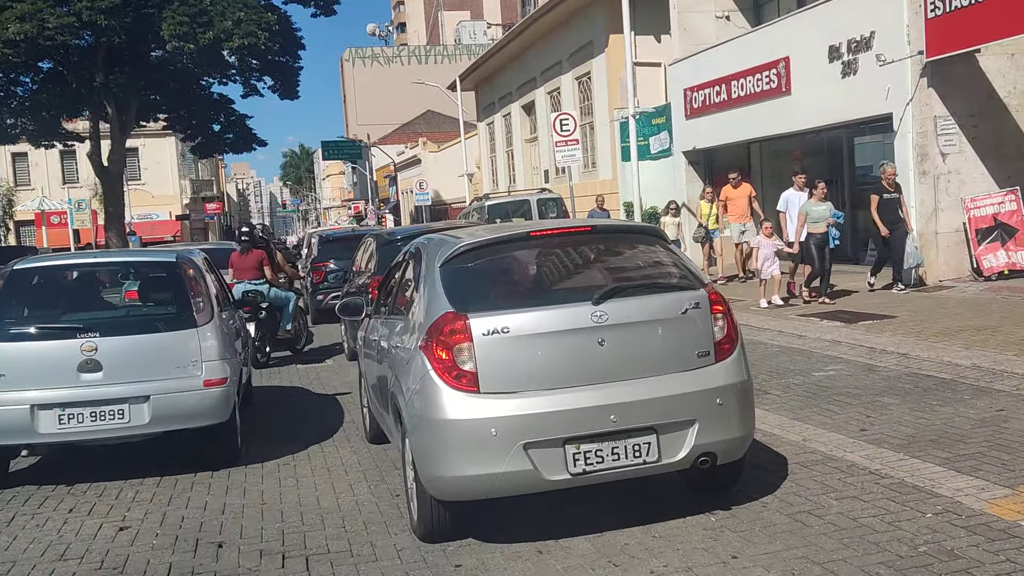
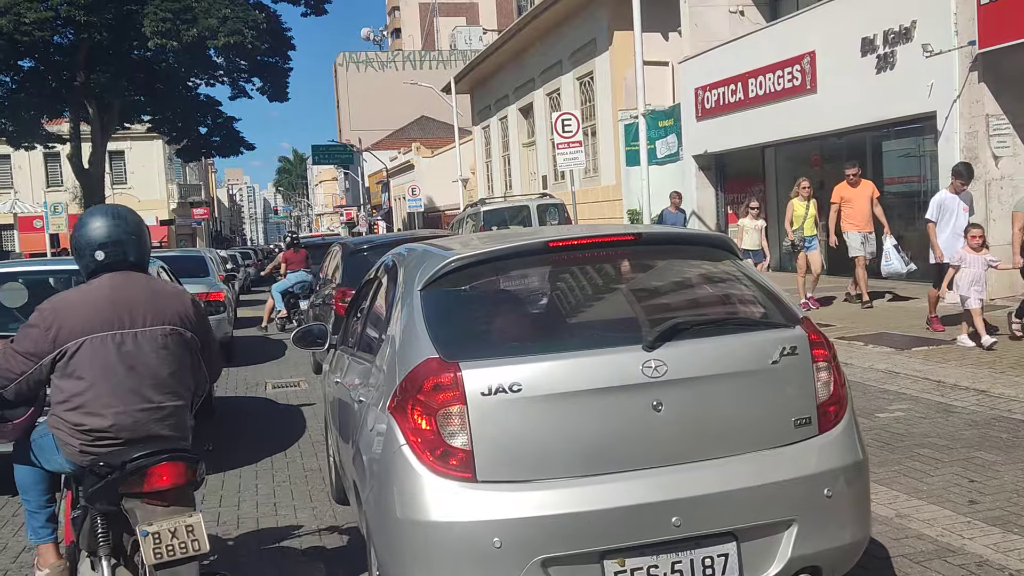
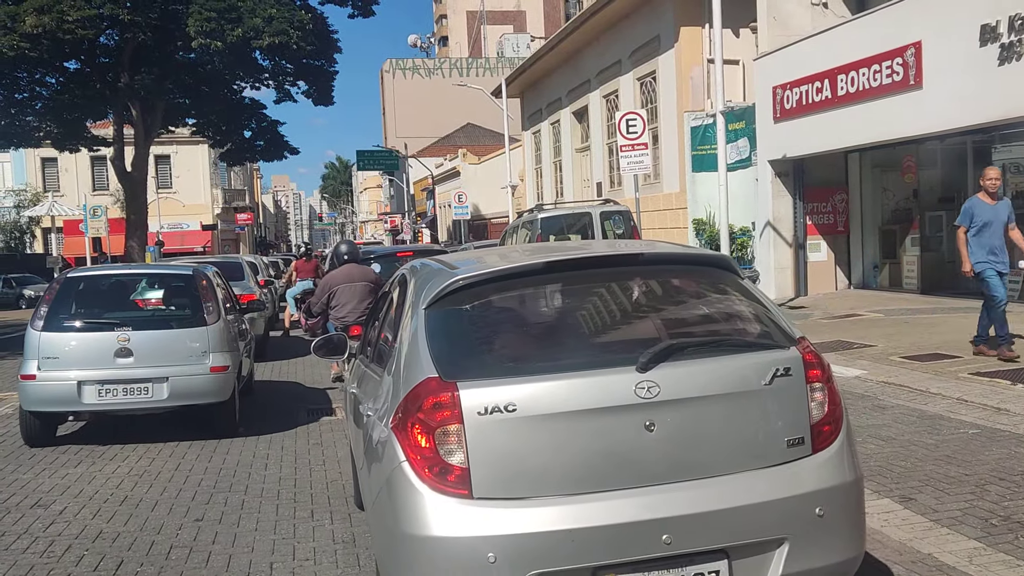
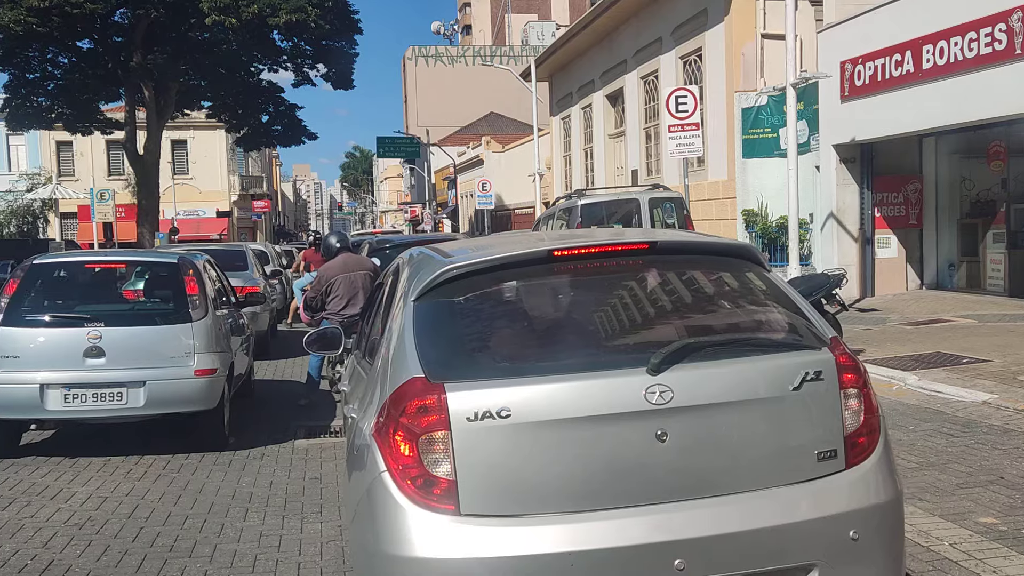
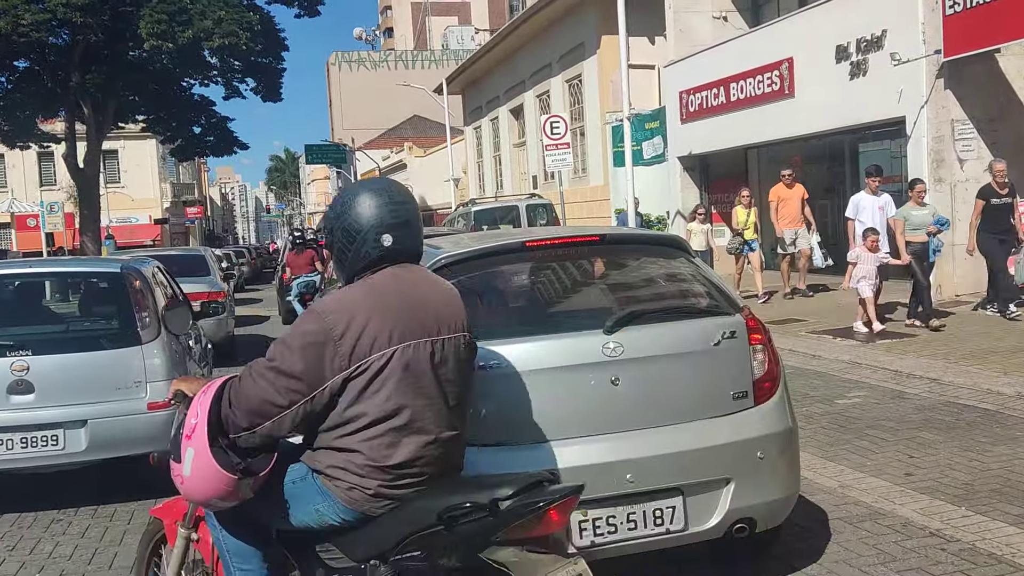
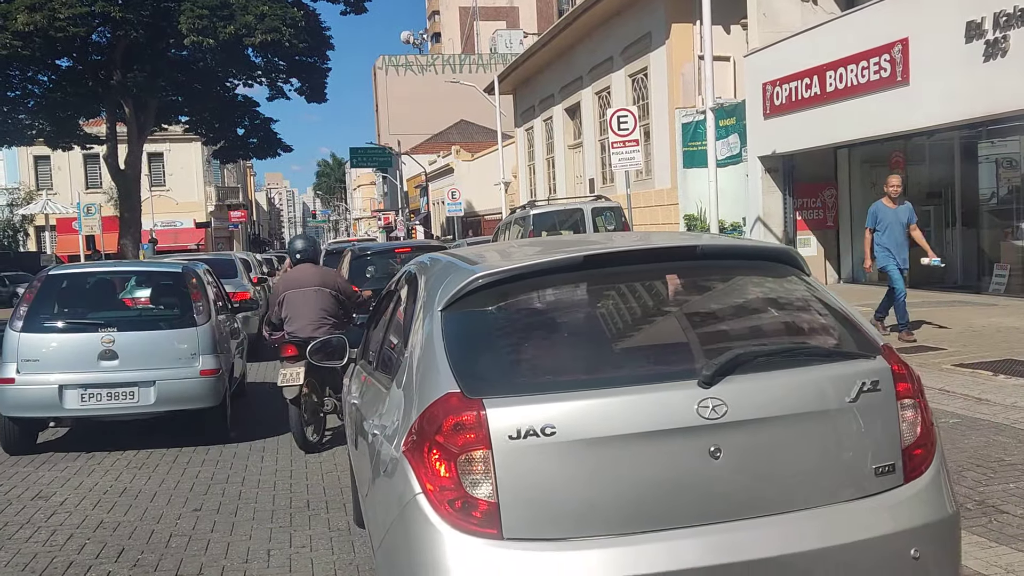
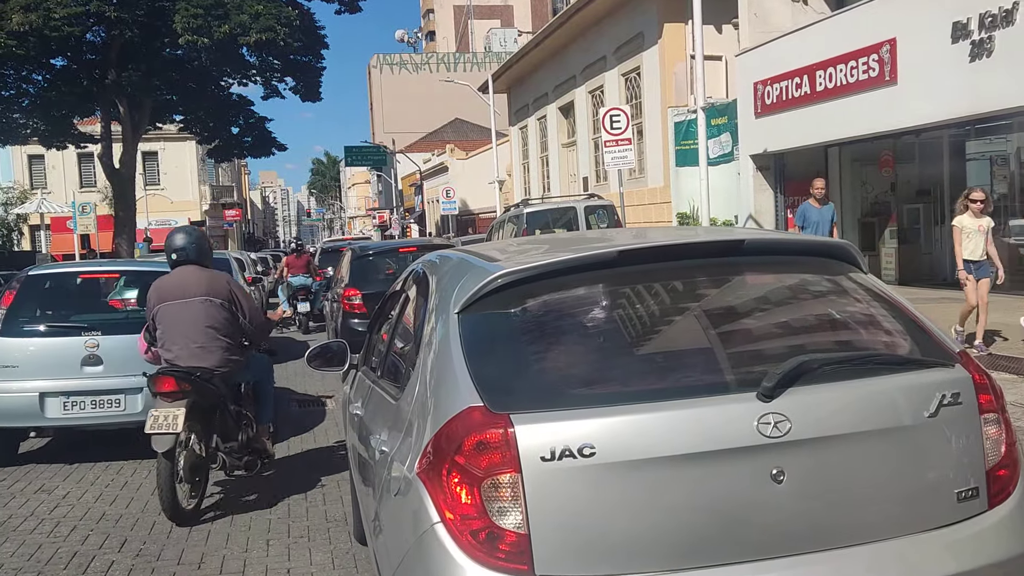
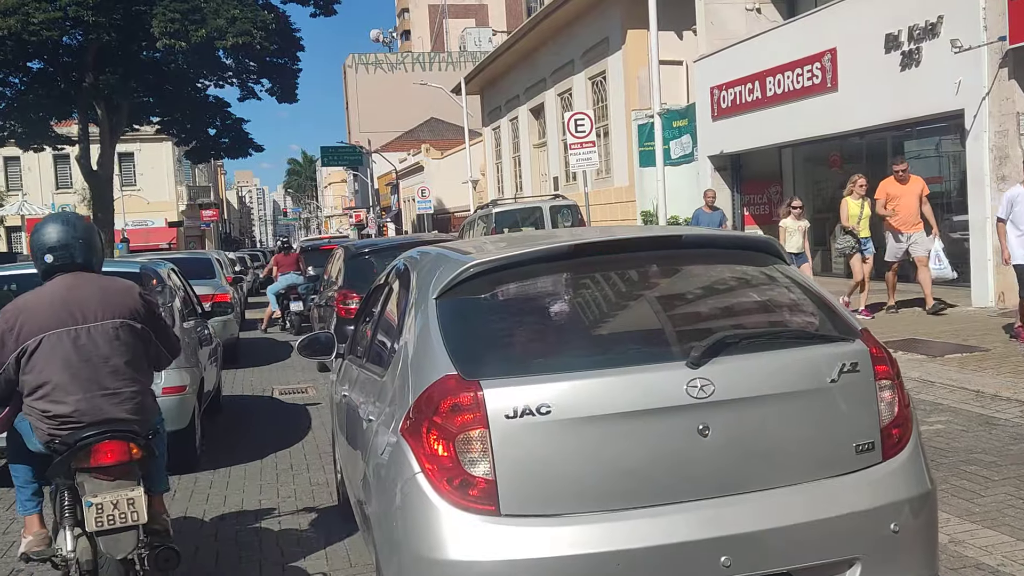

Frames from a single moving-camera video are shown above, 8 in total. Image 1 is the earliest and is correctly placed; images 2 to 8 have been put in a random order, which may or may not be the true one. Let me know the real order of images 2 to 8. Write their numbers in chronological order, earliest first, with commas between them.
5, 2, 8, 7, 6, 3, 4
